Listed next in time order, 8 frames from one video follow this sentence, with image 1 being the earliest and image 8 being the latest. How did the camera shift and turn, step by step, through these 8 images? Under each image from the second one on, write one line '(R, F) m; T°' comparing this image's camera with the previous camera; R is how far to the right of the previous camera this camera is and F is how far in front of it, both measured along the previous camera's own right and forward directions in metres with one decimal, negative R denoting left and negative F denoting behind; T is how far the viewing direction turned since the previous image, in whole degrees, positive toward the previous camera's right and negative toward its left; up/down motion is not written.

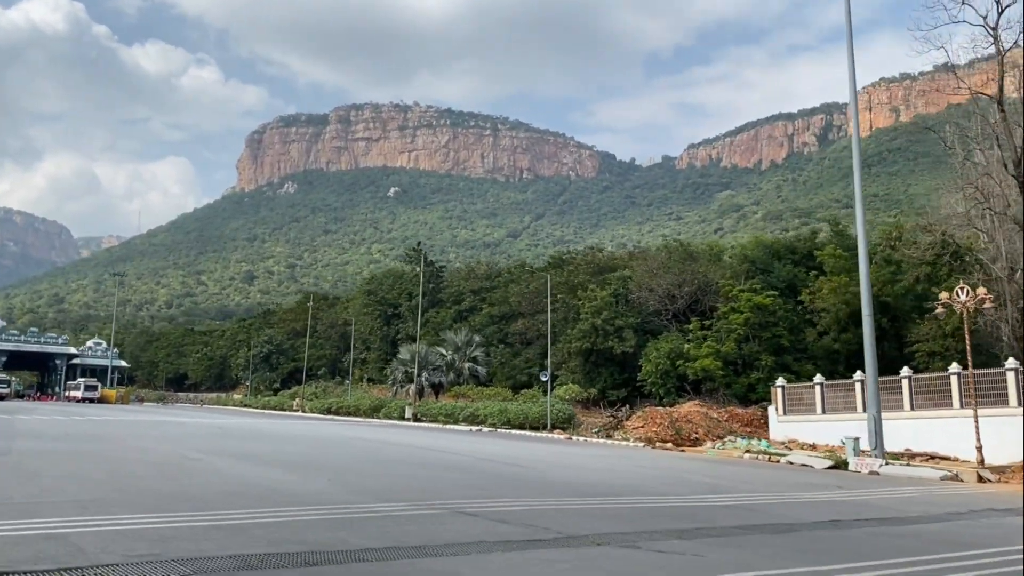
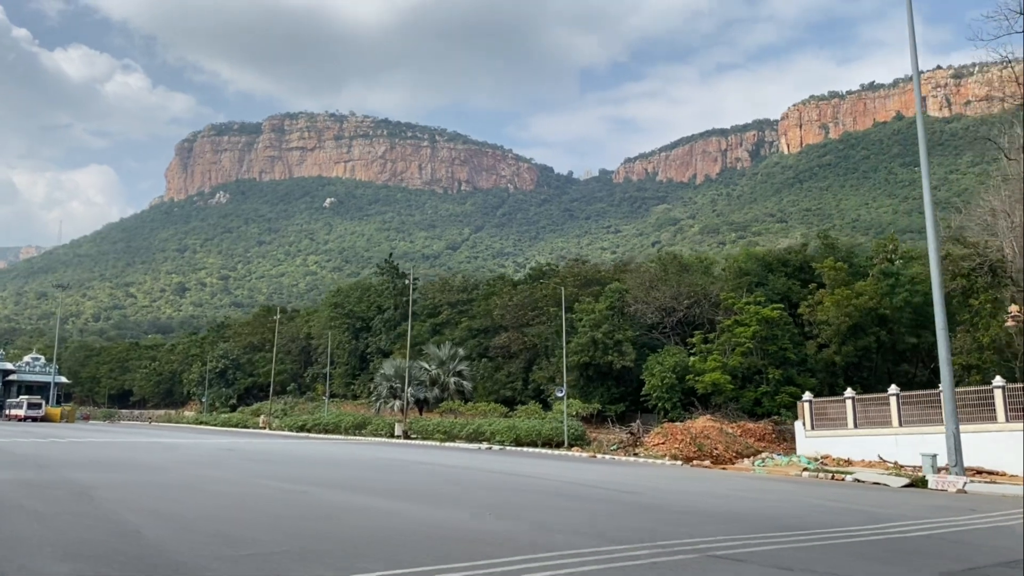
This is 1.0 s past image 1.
(-2.9, +1.2) m; +4°
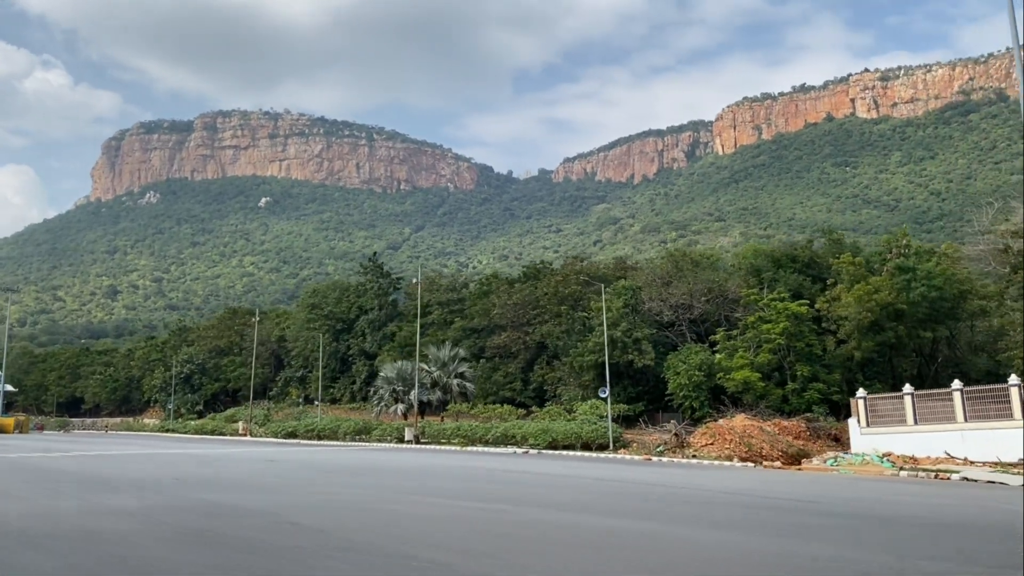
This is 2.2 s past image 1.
(-3.7, +1.3) m; +4°
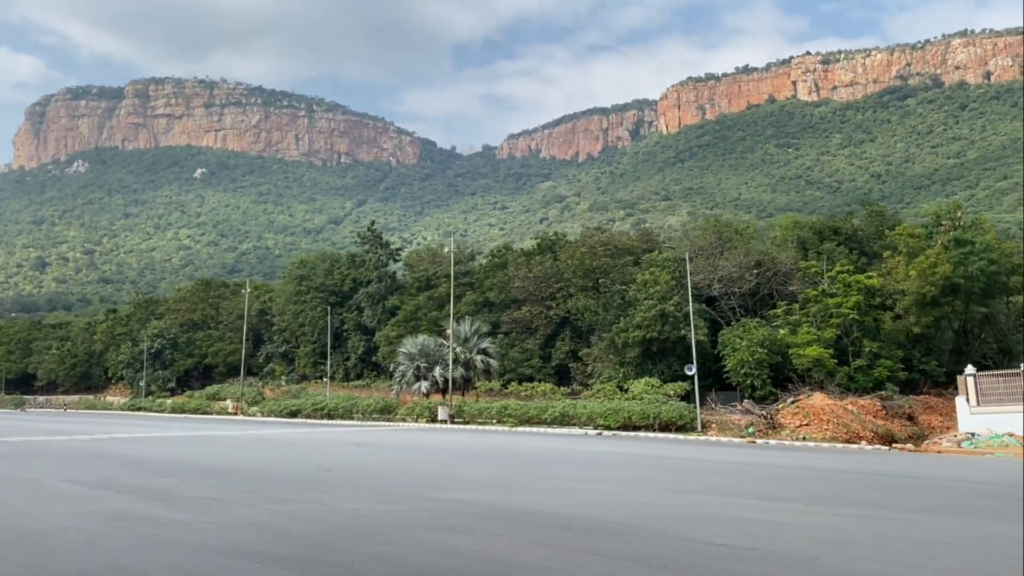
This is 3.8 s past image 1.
(-4.7, +2.9) m; +4°
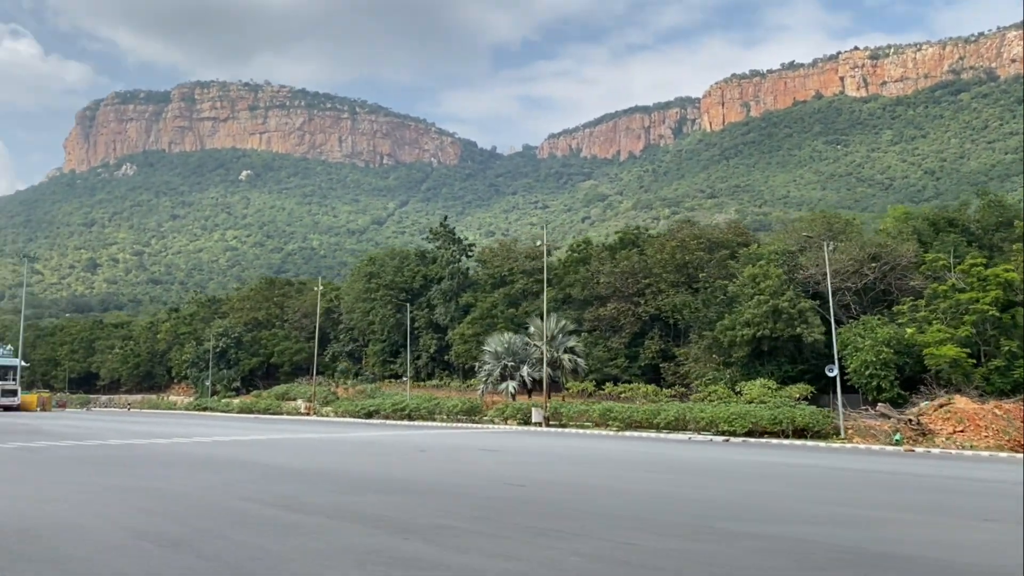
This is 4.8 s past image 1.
(-2.5, +2.0) m; -3°
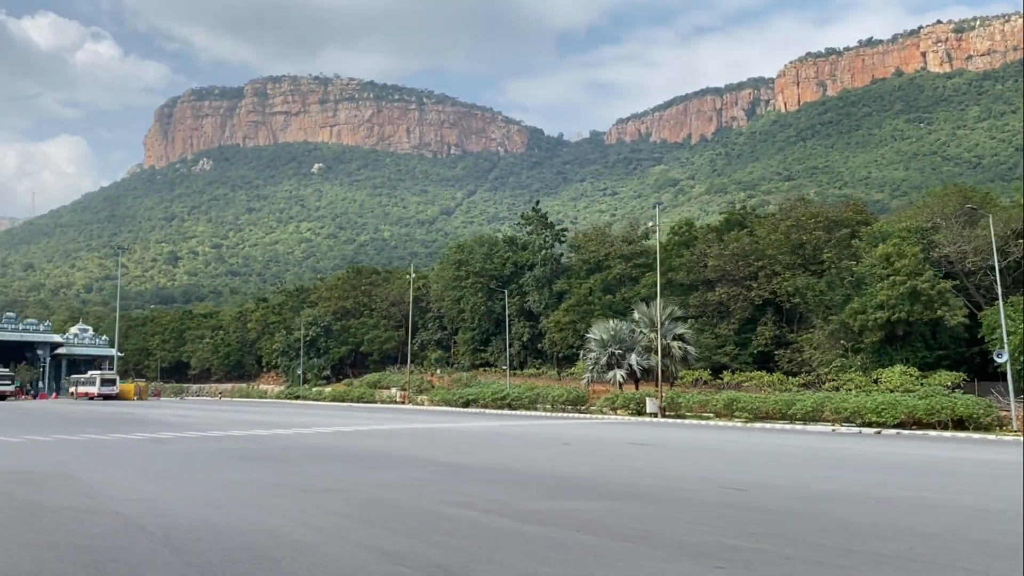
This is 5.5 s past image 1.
(-1.8, +1.5) m; -4°
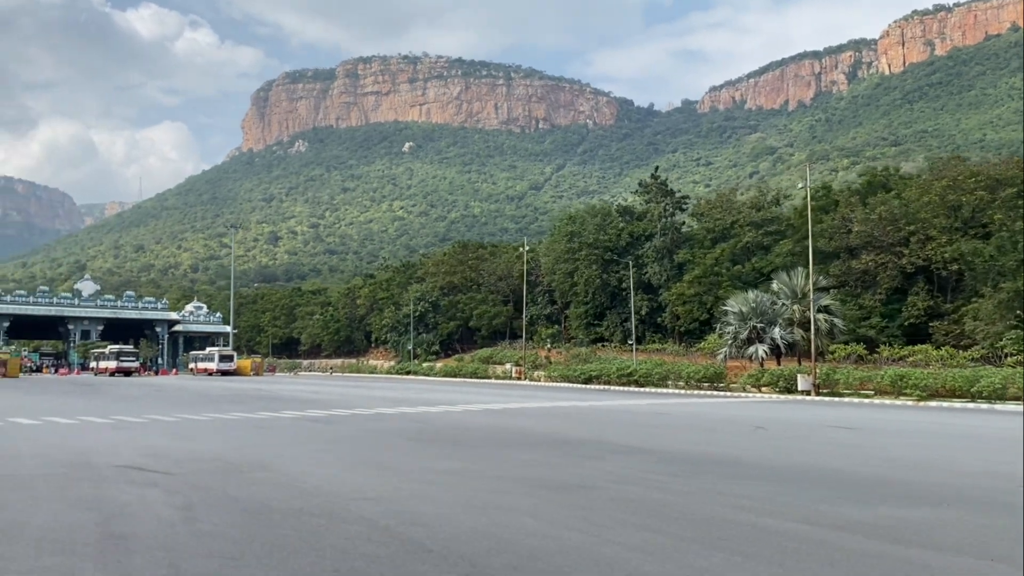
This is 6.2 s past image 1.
(-1.9, +1.7) m; -6°
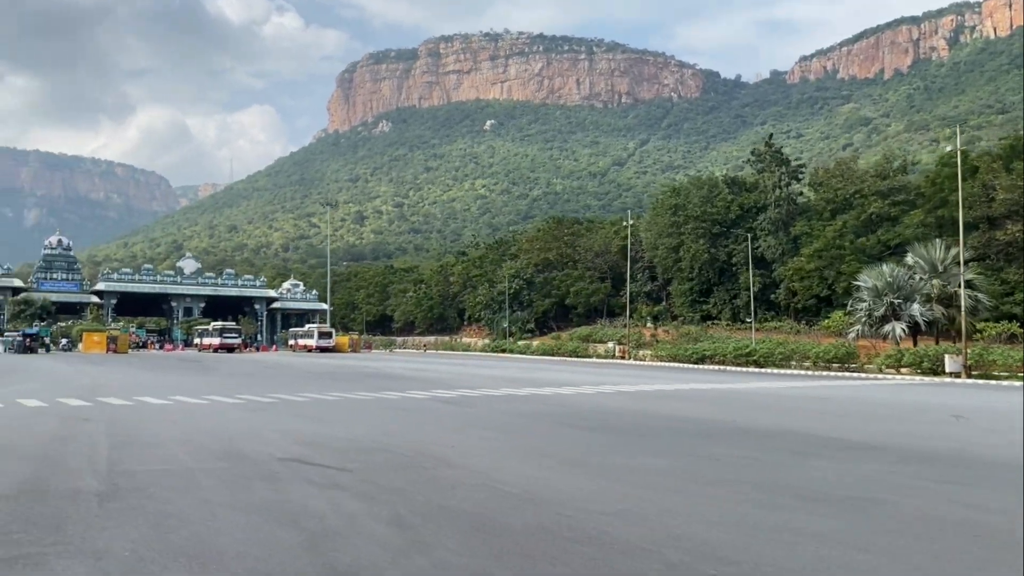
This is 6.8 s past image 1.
(-1.4, +1.5) m; -5°
